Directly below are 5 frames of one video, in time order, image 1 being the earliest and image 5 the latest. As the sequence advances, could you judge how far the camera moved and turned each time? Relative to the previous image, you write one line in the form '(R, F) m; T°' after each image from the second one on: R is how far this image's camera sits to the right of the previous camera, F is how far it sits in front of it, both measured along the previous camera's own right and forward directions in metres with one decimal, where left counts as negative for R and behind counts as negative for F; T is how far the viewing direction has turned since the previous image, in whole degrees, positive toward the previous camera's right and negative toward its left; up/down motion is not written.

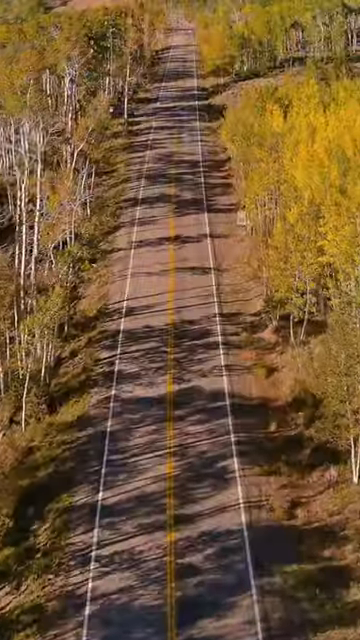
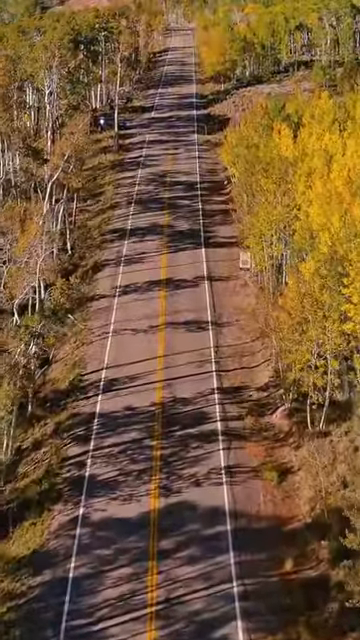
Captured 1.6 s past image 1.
(+0.5, +9.1) m; 0°
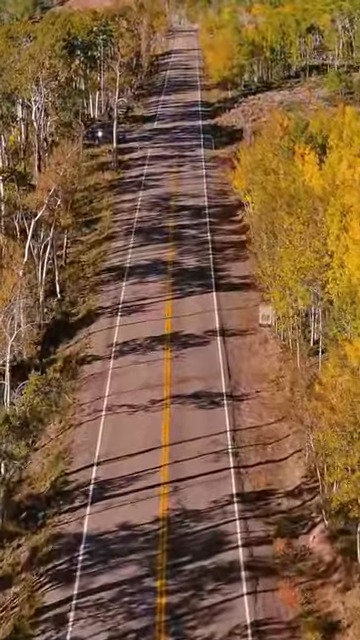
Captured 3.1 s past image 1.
(-0.3, +8.4) m; 0°
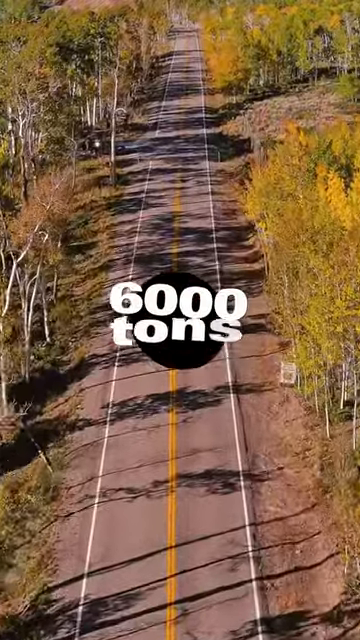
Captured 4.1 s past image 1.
(-0.3, +6.4) m; 0°
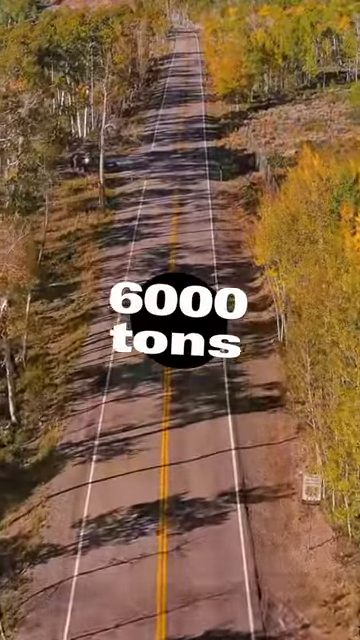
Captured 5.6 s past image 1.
(+0.2, +8.3) m; 0°
